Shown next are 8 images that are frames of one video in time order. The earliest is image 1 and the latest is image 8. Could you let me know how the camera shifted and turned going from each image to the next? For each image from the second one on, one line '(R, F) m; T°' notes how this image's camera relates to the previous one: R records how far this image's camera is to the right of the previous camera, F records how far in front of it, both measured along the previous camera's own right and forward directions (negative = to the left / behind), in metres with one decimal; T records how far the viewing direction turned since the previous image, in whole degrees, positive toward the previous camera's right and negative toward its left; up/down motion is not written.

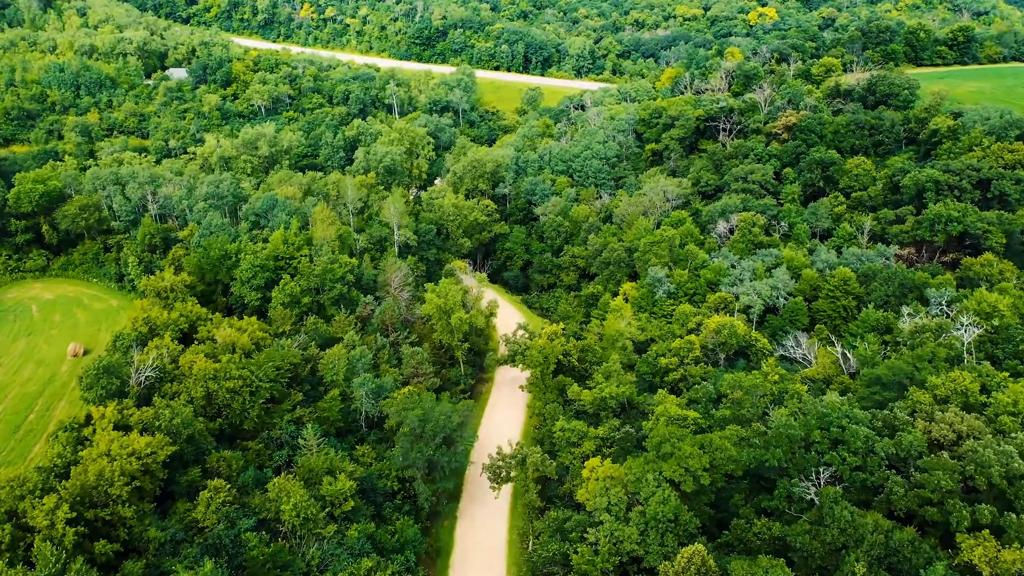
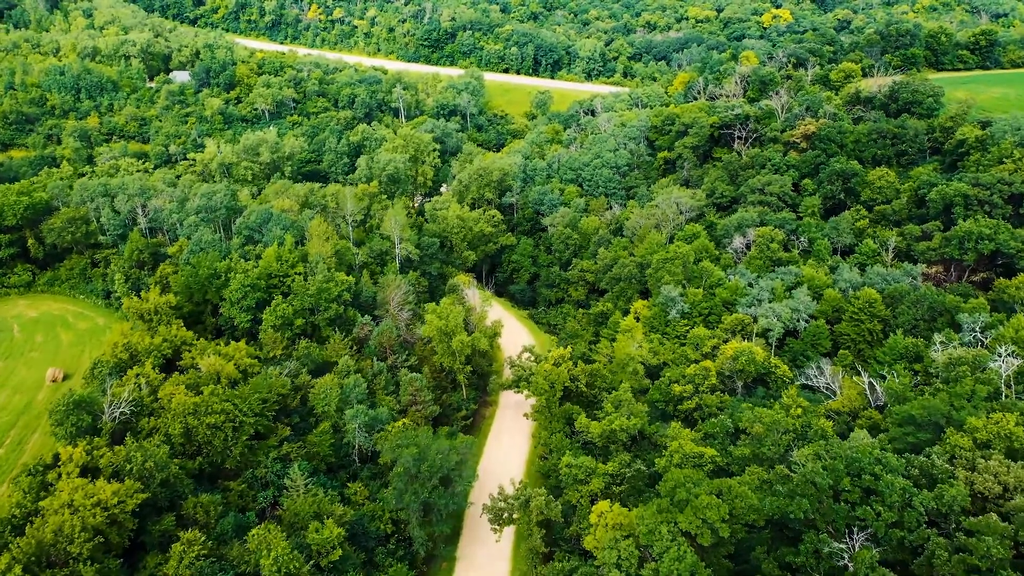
(+0.3, +3.4) m; -1°
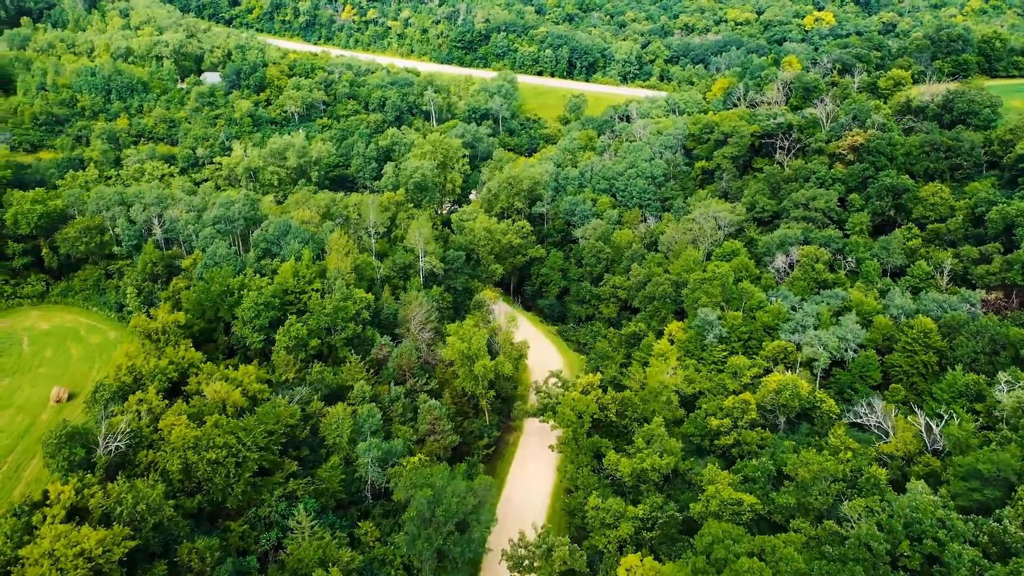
(+0.2, +3.4) m; -2°
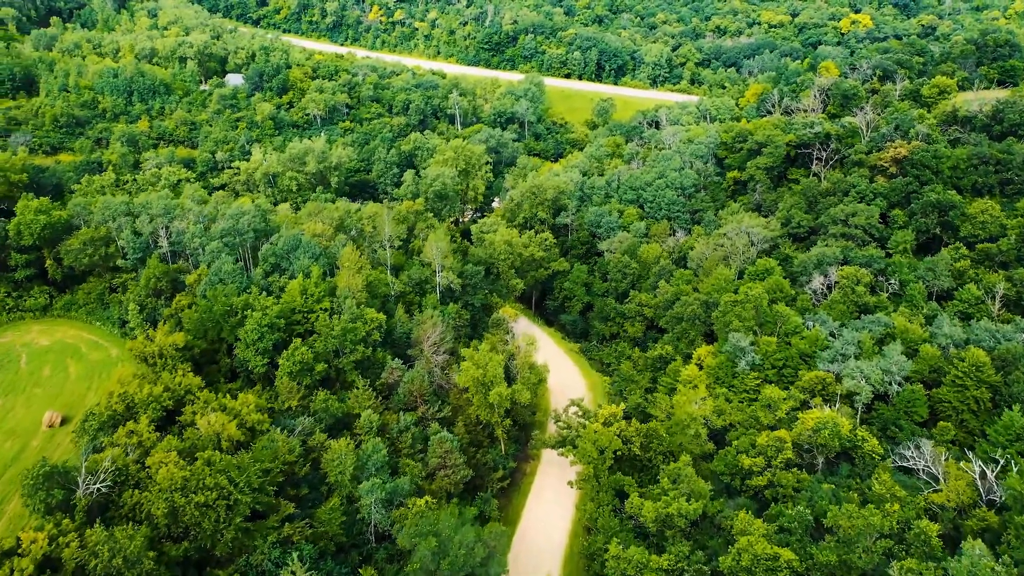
(+0.4, +3.4) m; -2°
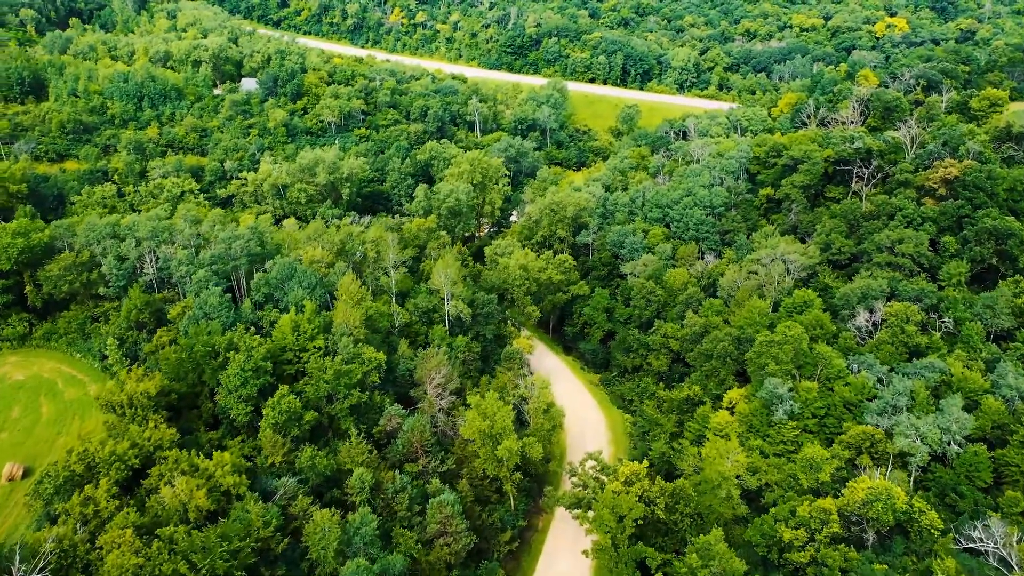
(+0.5, +5.4) m; -2°
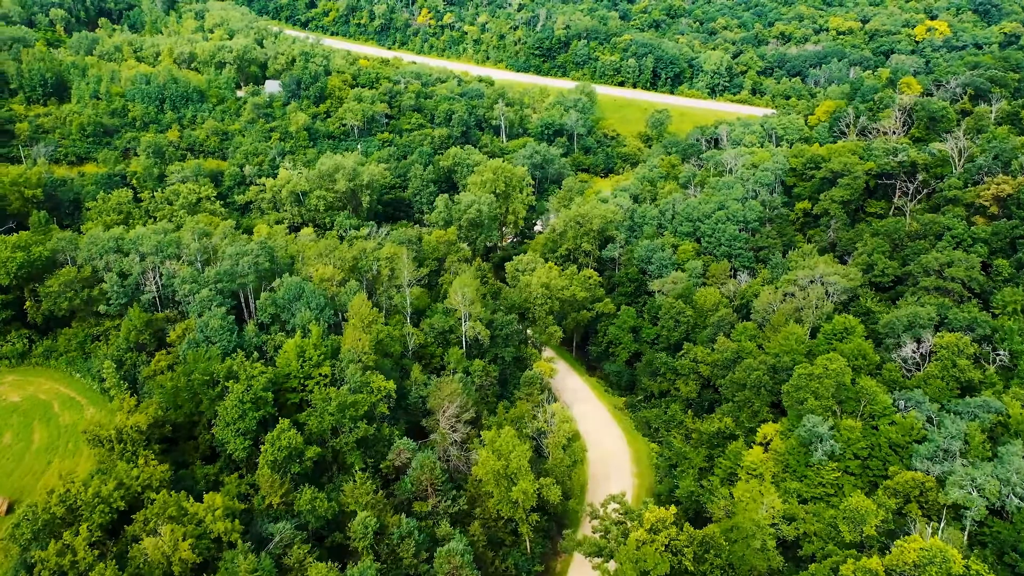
(+0.3, +3.5) m; -2°
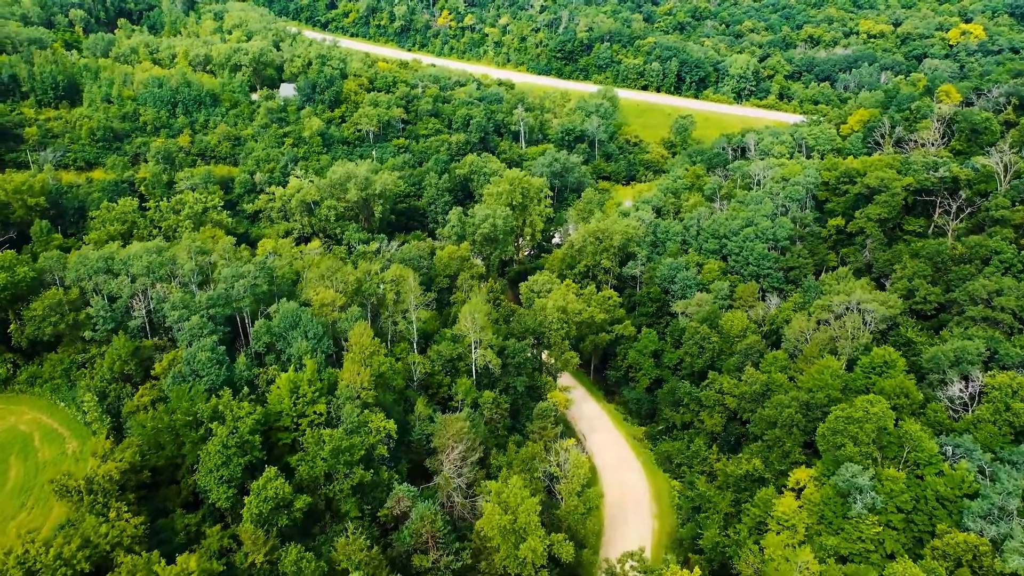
(+0.4, +3.9) m; -2°
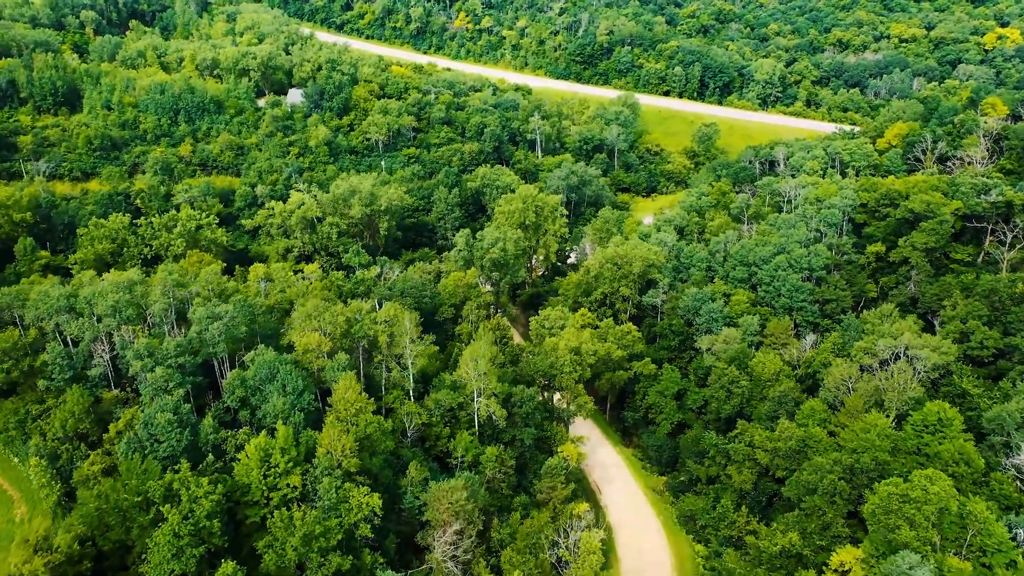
(+0.6, +5.9) m; -1°
